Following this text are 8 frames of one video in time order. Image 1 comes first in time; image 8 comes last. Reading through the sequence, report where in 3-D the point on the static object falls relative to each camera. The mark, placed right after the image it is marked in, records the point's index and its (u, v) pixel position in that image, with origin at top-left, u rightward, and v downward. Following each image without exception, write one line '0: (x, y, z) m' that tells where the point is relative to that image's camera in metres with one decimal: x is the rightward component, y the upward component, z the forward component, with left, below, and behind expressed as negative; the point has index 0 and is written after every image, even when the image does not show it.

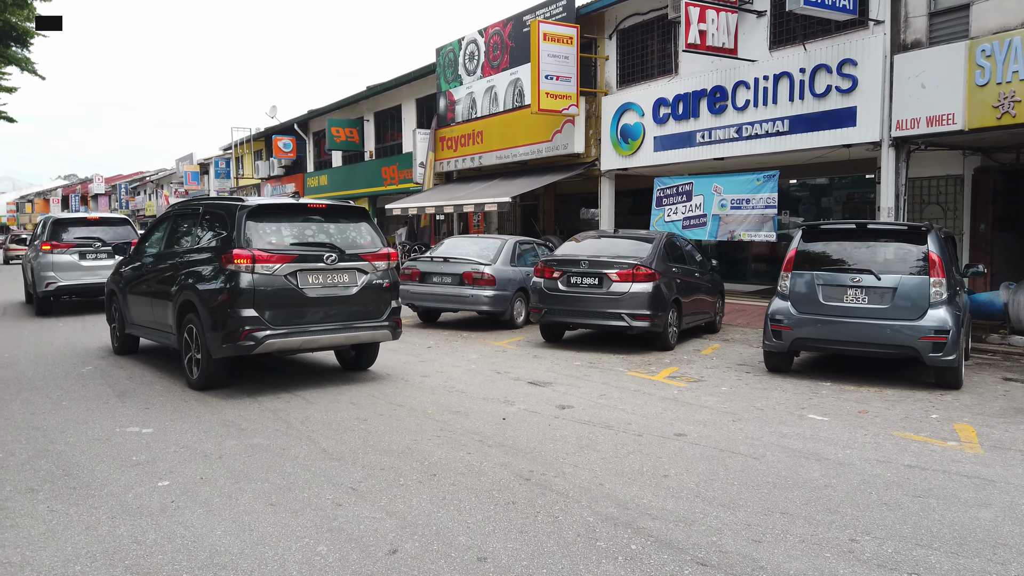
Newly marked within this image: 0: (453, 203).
0: (-1.4, +2.1, +18.6) m
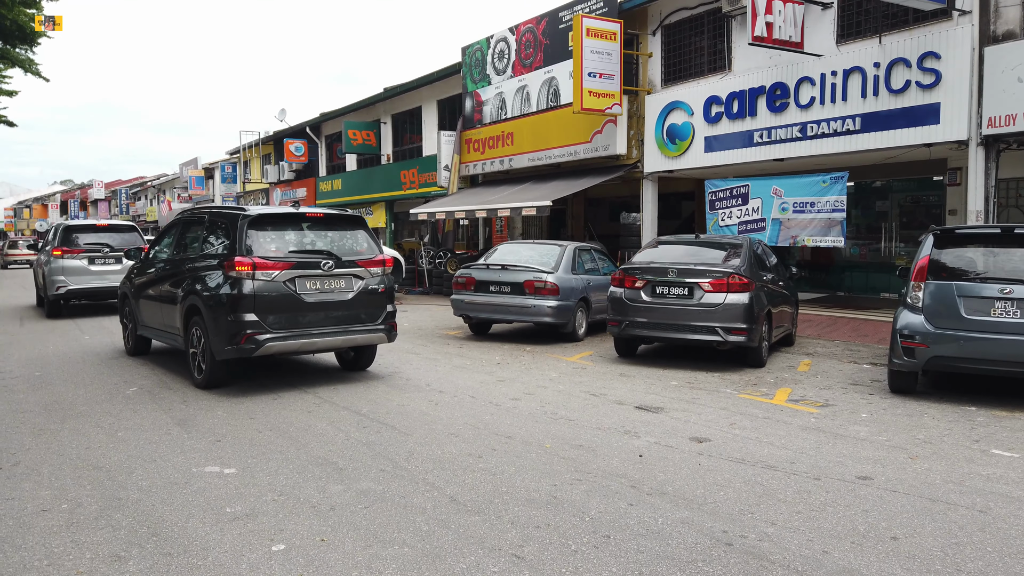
0: (-0.6, +1.9, +17.9) m
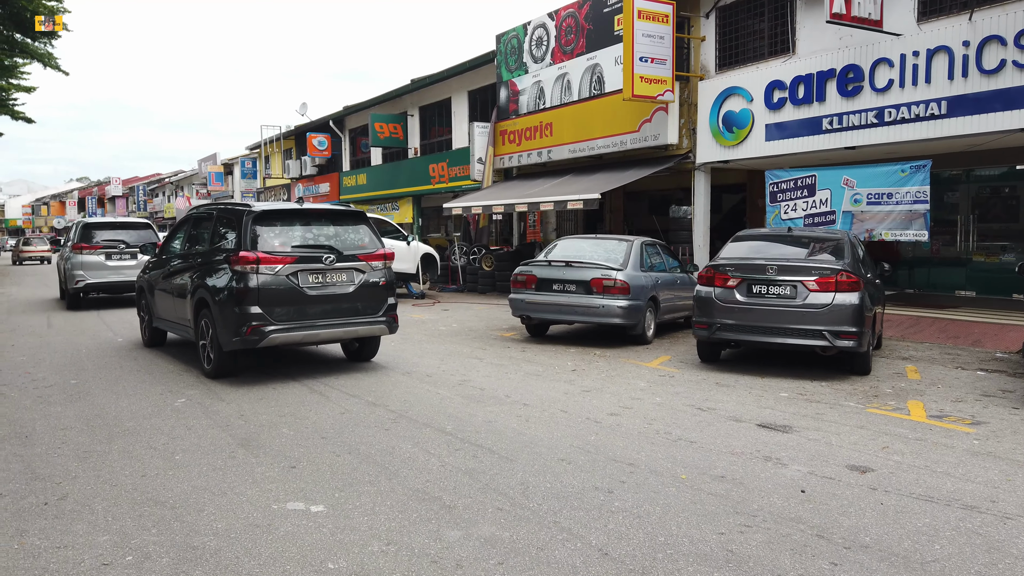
0: (+0.3, +2.0, +17.1) m
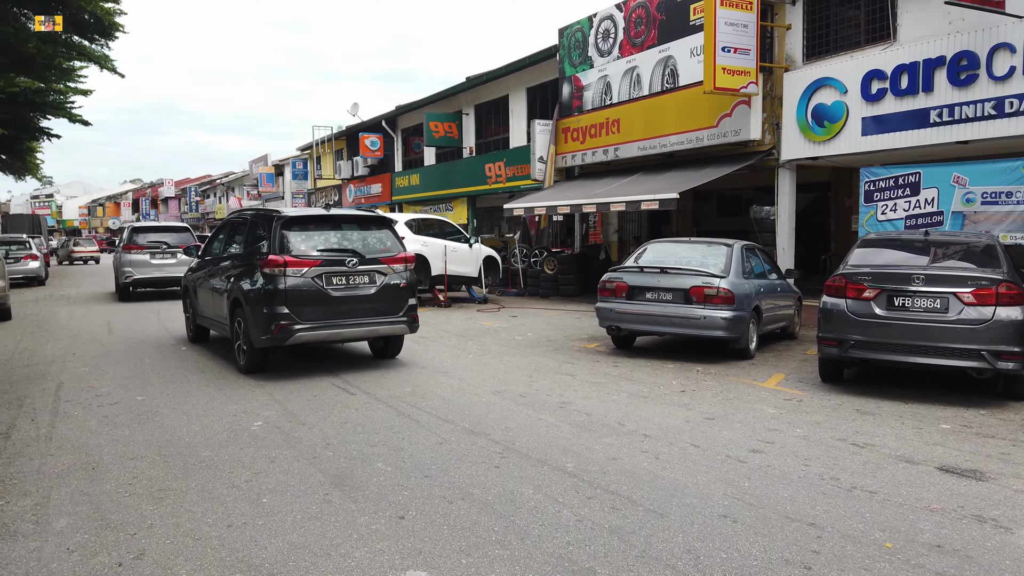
0: (+1.7, +1.9, +16.3) m
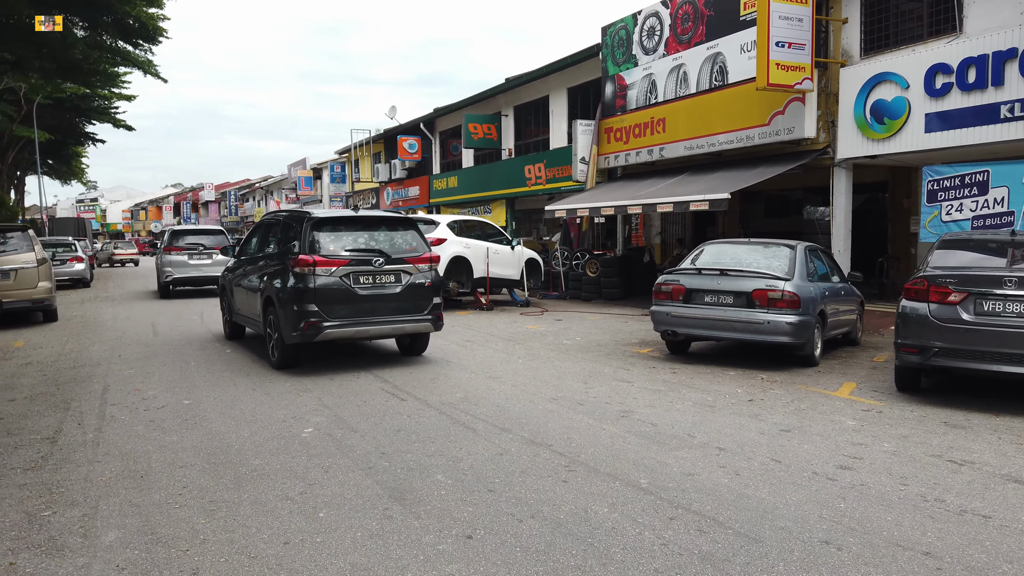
0: (+2.6, +1.8, +16.0) m
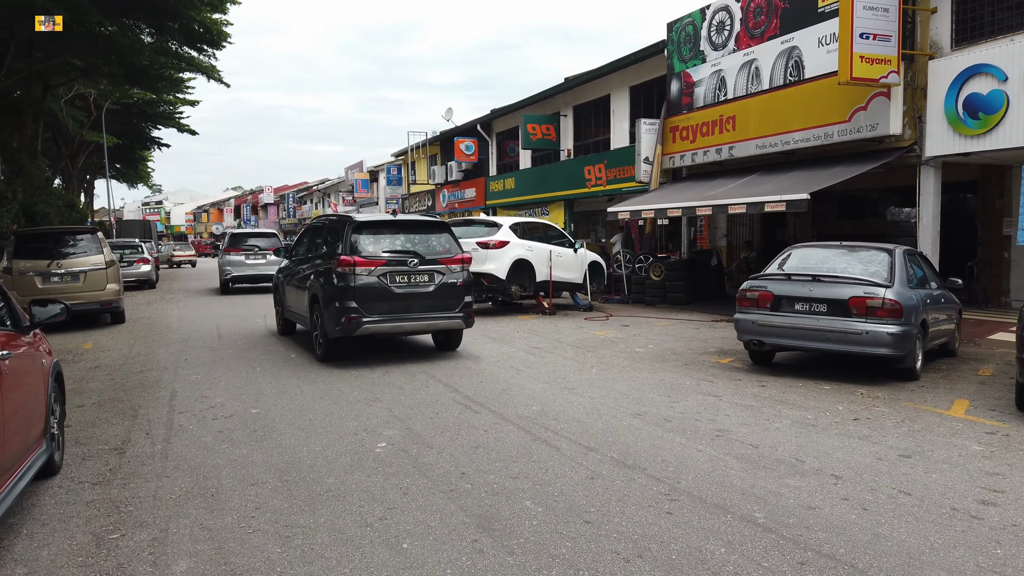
0: (+3.9, +1.7, +15.4) m
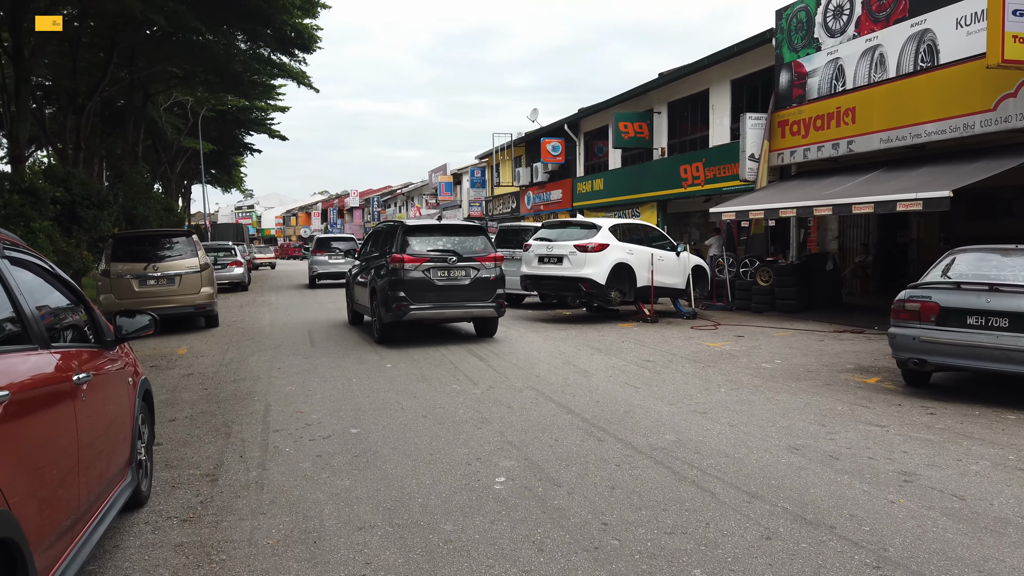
0: (+5.8, +1.6, +14.1) m
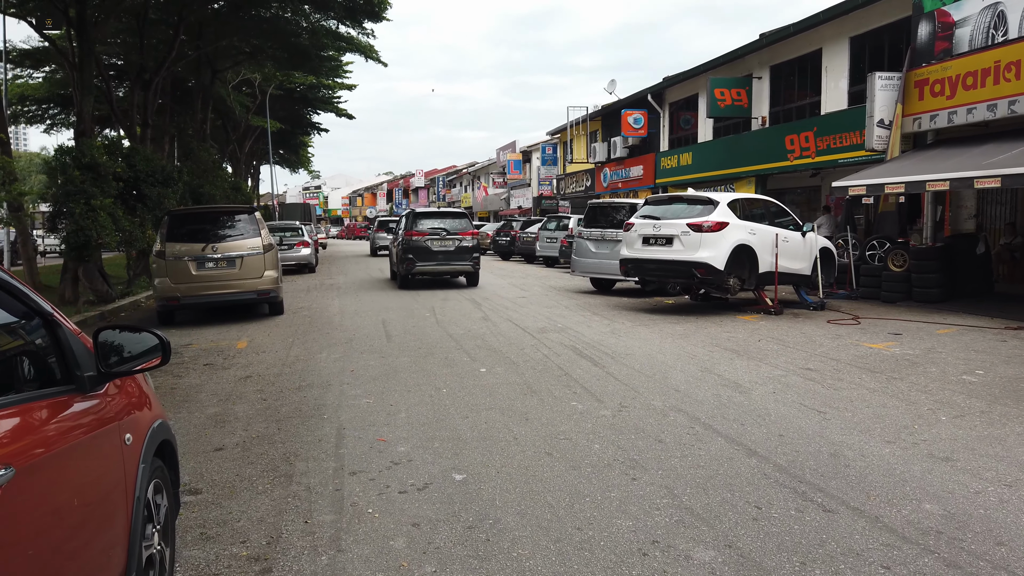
0: (+7.3, +1.8, +11.8) m
